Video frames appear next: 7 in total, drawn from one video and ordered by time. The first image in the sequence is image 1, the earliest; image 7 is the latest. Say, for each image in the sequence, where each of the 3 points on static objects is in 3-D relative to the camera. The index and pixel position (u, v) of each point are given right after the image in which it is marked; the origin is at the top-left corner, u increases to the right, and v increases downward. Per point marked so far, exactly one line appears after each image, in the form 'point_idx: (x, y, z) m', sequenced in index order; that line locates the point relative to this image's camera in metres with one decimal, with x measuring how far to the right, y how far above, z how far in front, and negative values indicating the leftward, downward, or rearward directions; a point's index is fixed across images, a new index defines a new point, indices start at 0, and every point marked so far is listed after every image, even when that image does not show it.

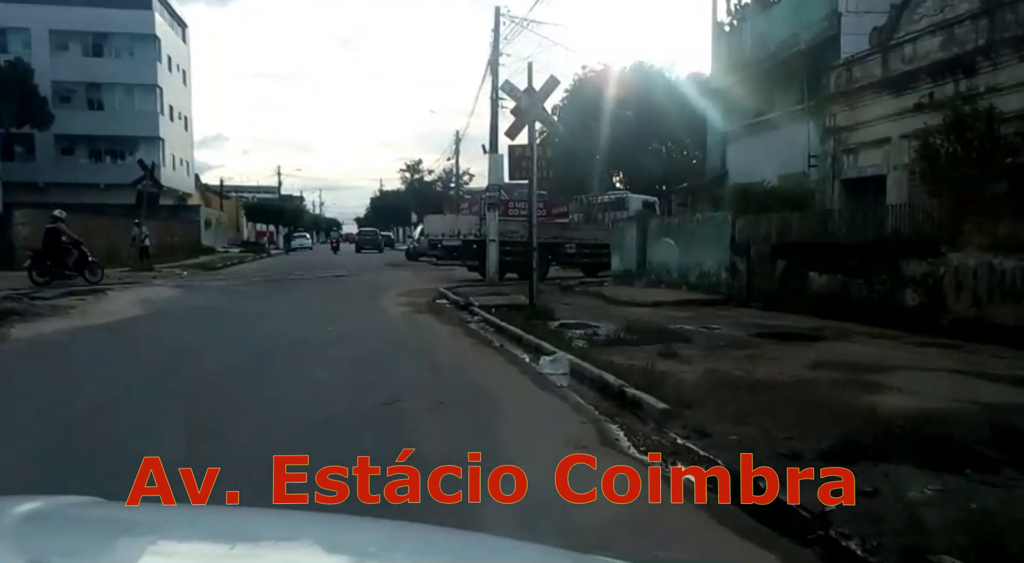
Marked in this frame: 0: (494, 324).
0: (-0.4, -0.8, +15.0) m
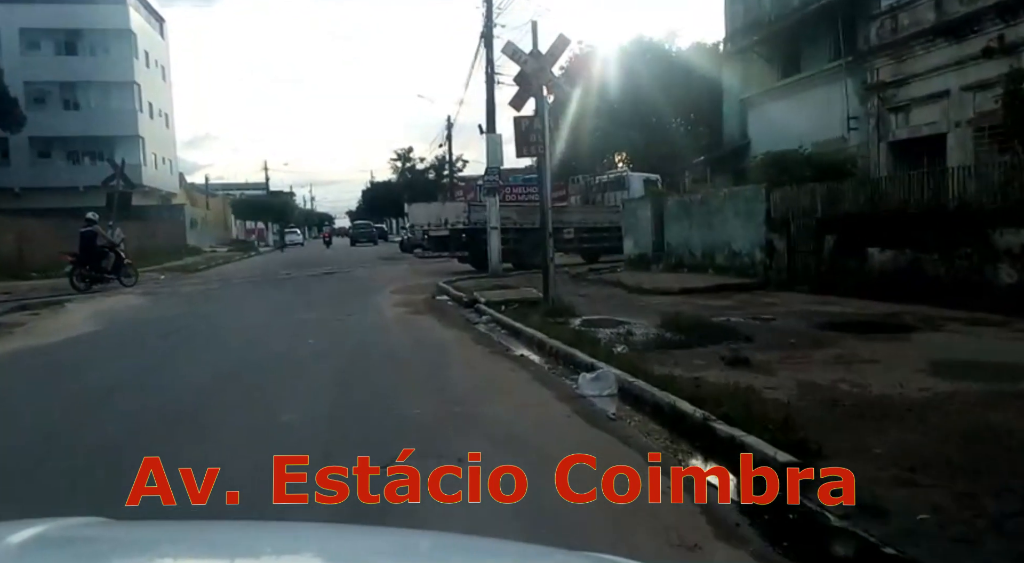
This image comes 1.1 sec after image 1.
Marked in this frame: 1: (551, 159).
0: (-0.1, -0.7, +12.9) m
1: (+0.8, +2.4, +14.0) m
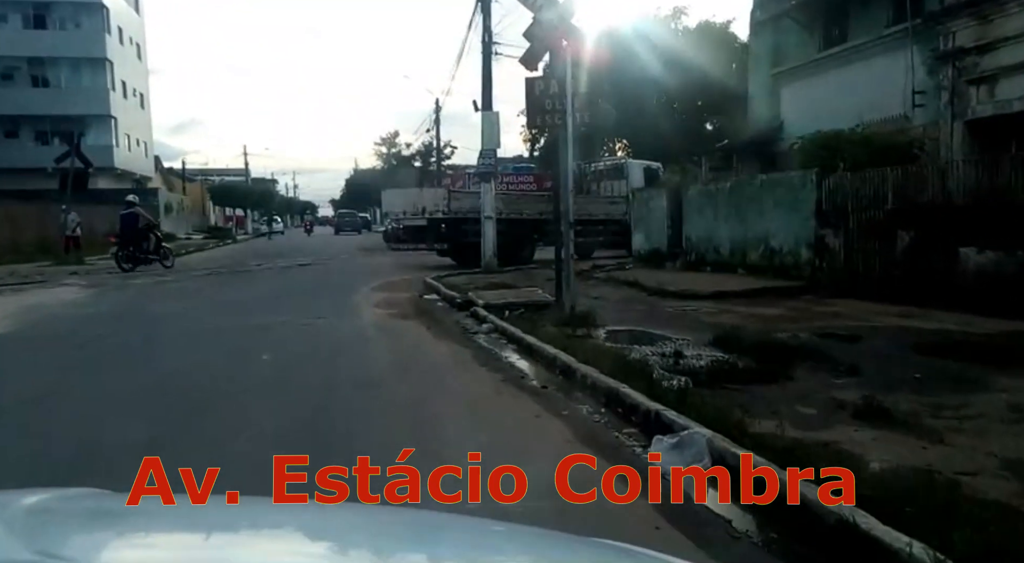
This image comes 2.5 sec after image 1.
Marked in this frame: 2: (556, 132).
0: (0.0, -0.7, +10.4) m
1: (+1.0, +2.4, +11.4) m
2: (+0.7, +2.4, +11.7) m
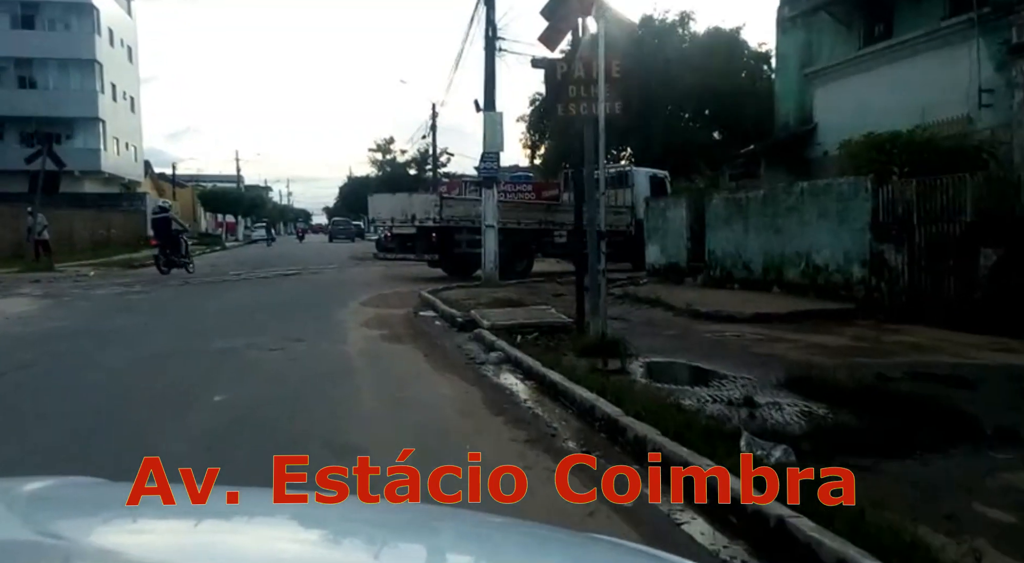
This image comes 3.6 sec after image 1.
0: (+0.2, -1.0, +8.5) m
1: (+1.2, +2.1, +9.6) m
2: (+0.9, +2.1, +9.9) m
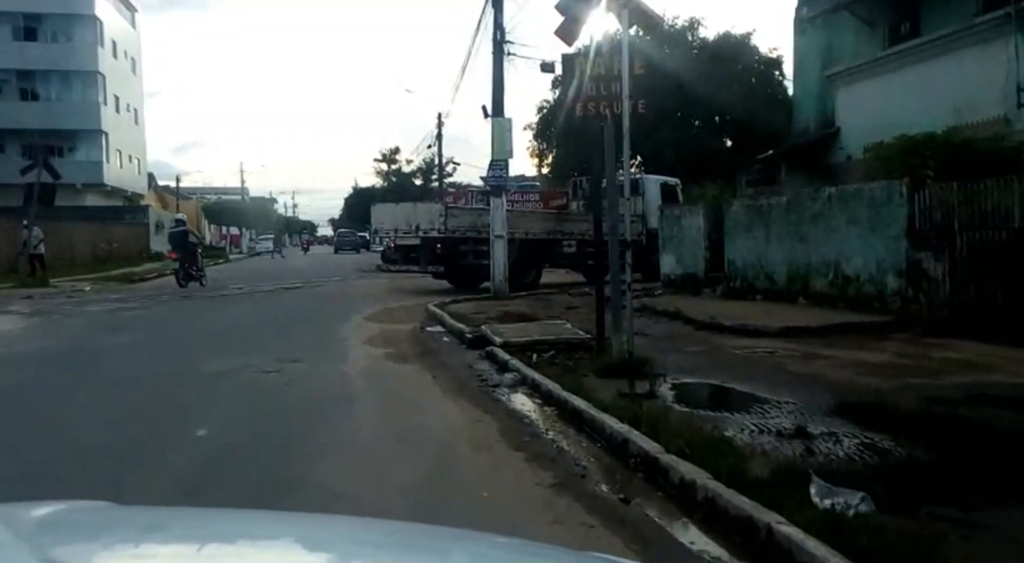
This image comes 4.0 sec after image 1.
0: (+0.4, -1.1, +7.8) m
1: (+1.4, +1.9, +8.9) m
2: (+1.1, +2.0, +9.2) m
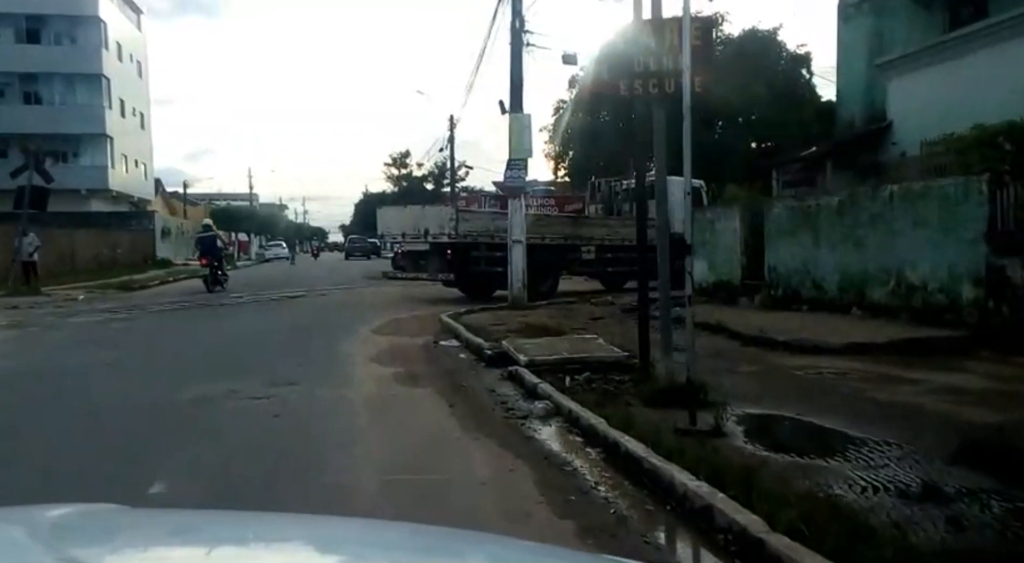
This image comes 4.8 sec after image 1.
0: (+0.7, -1.3, +6.5) m
1: (+1.7, +1.8, +7.6) m
2: (+1.4, +1.8, +7.9) m
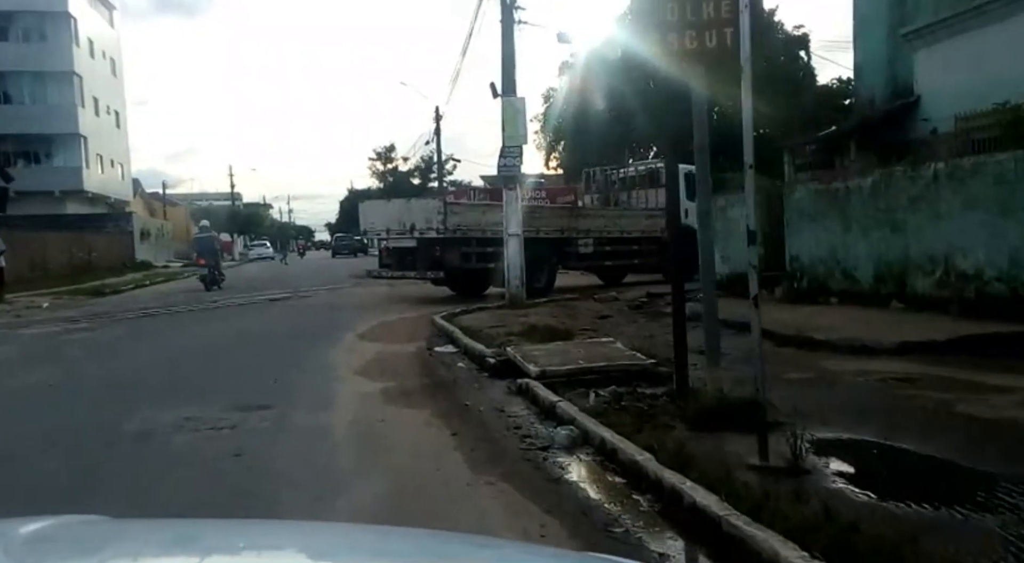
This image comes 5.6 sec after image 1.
0: (+0.8, -1.2, +5.2) m
1: (+1.7, +1.9, +6.3) m
2: (+1.5, +1.9, +6.6) m
